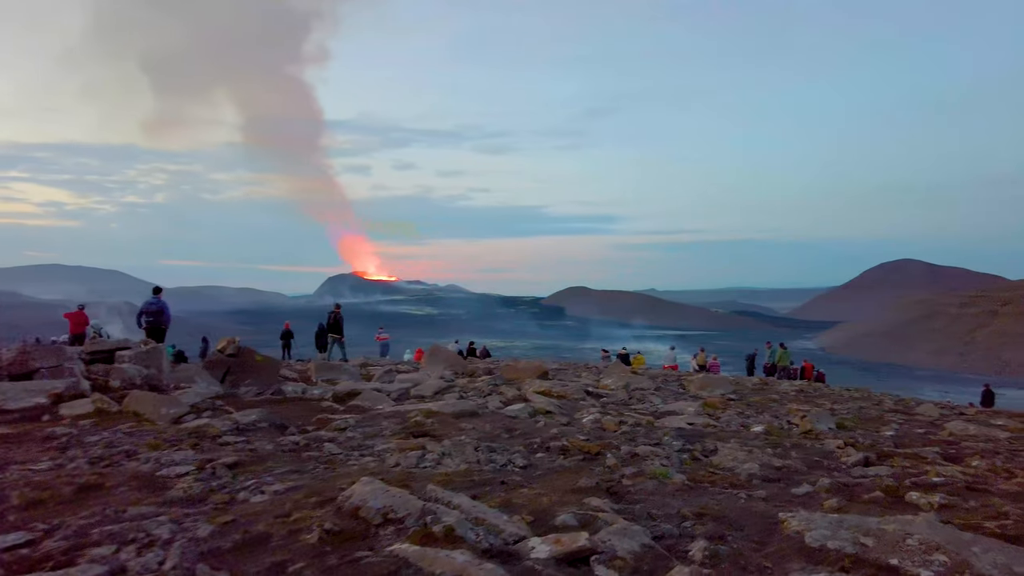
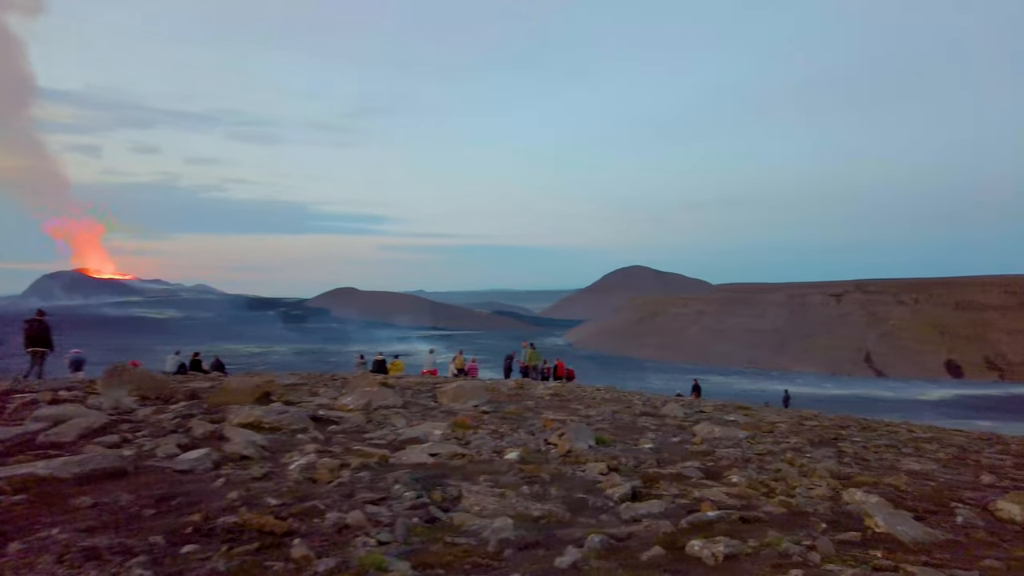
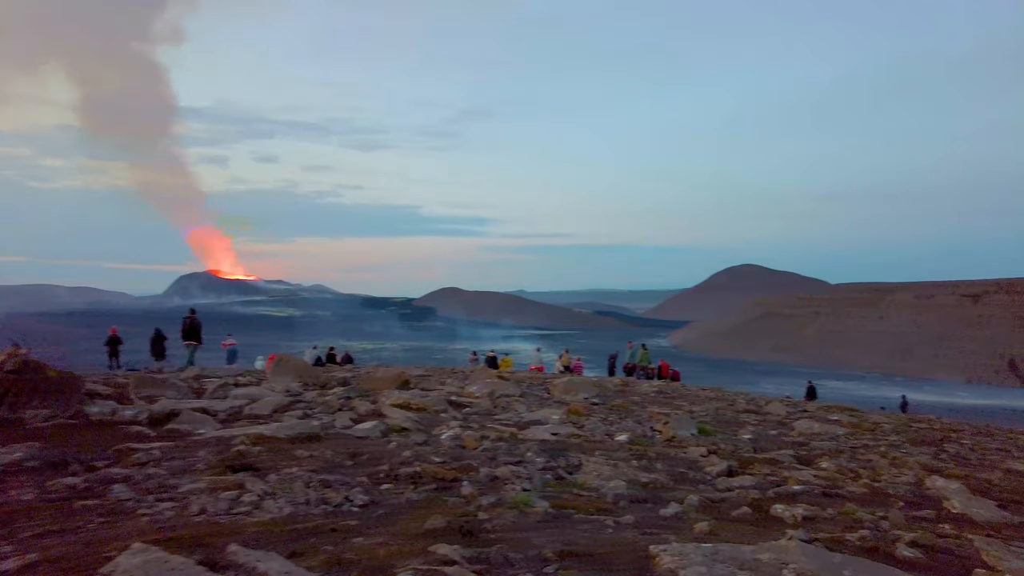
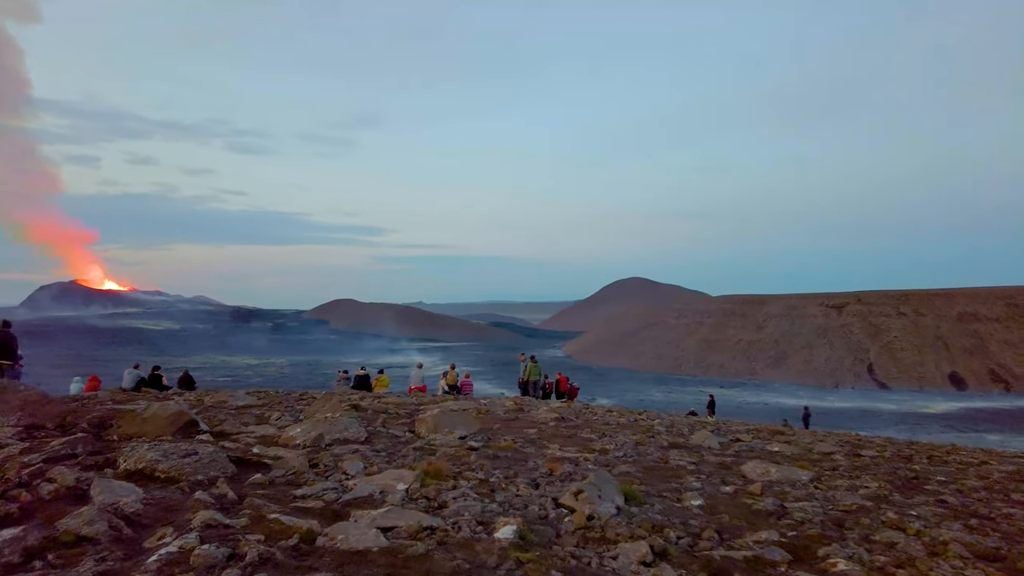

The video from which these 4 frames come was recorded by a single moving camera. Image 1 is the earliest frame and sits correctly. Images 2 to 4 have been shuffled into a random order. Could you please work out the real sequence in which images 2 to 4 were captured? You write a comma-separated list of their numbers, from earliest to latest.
3, 2, 4
